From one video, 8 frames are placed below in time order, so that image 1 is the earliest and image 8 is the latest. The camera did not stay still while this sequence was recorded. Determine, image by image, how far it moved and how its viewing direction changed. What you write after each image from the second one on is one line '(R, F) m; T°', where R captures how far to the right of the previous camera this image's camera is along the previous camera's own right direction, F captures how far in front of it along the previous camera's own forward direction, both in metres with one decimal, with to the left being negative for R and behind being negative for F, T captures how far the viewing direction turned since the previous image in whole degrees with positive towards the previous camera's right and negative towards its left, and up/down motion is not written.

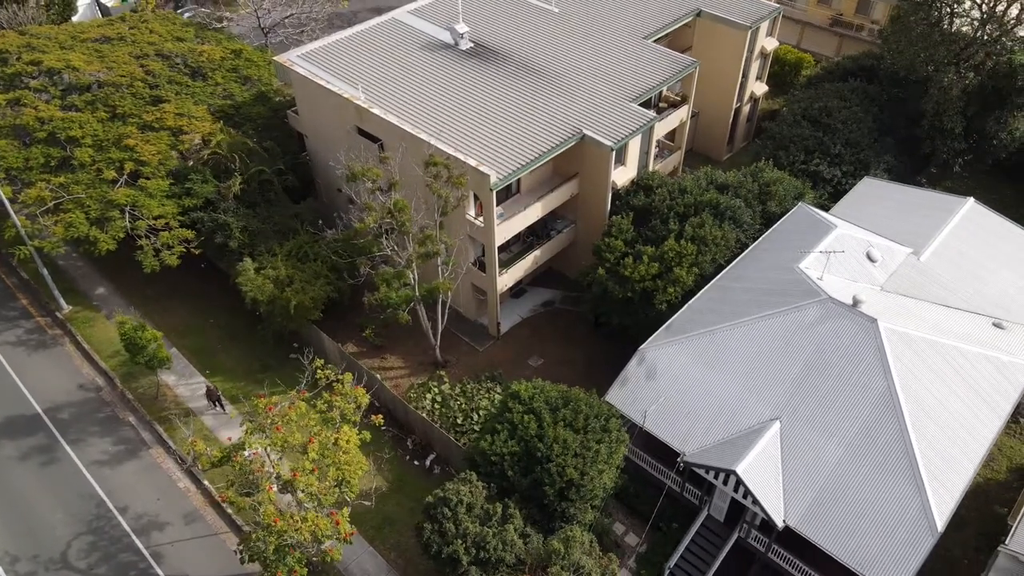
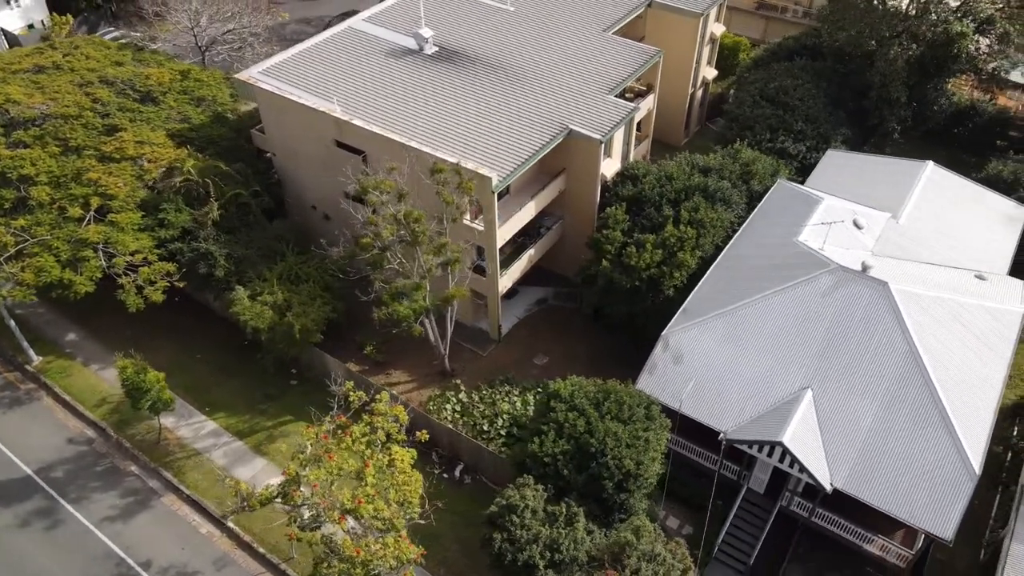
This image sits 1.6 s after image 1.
(-3.4, +0.3) m; +6°
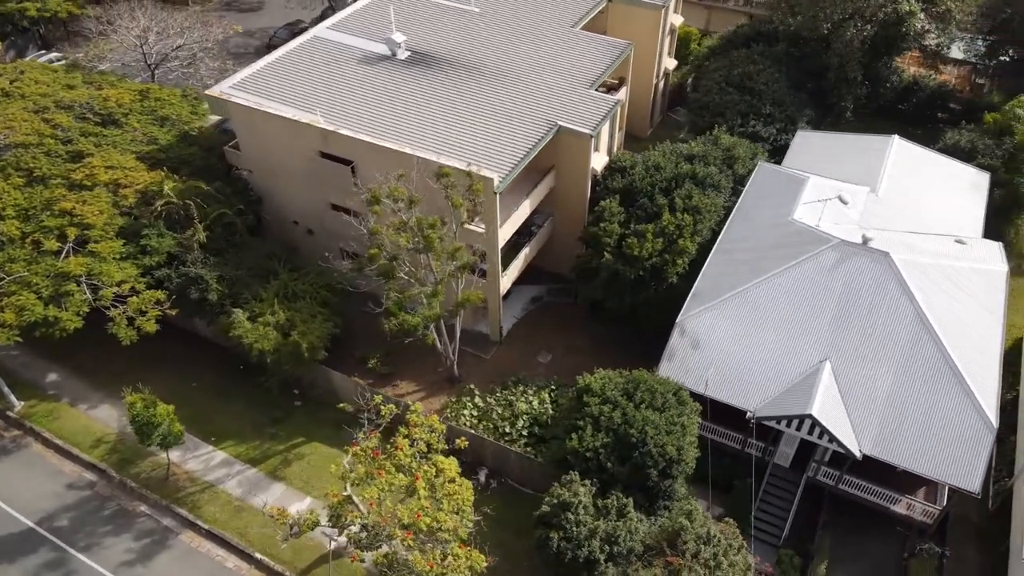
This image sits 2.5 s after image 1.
(-2.7, +0.2) m; +5°
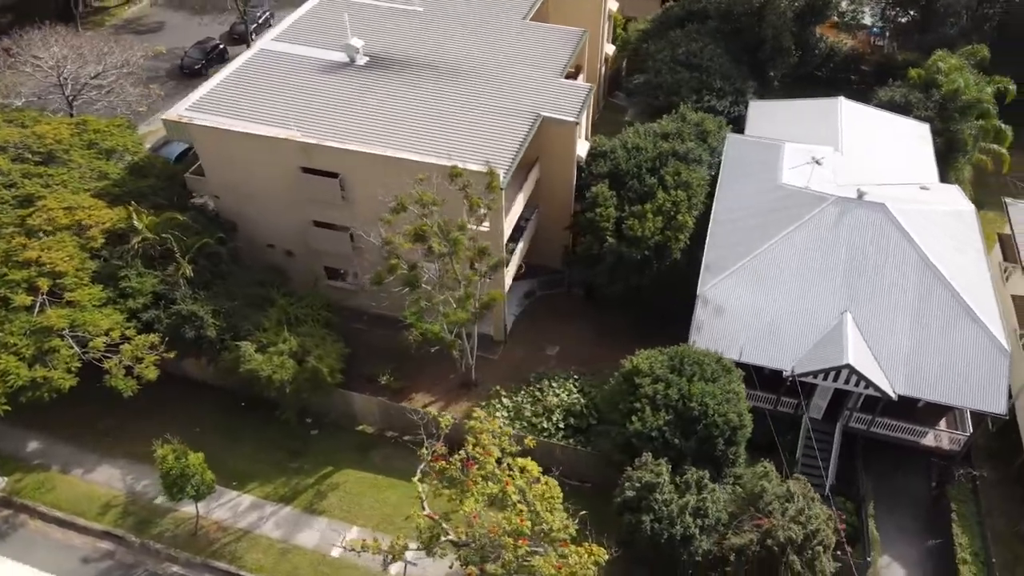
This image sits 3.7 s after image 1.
(-4.3, +0.6) m; +8°
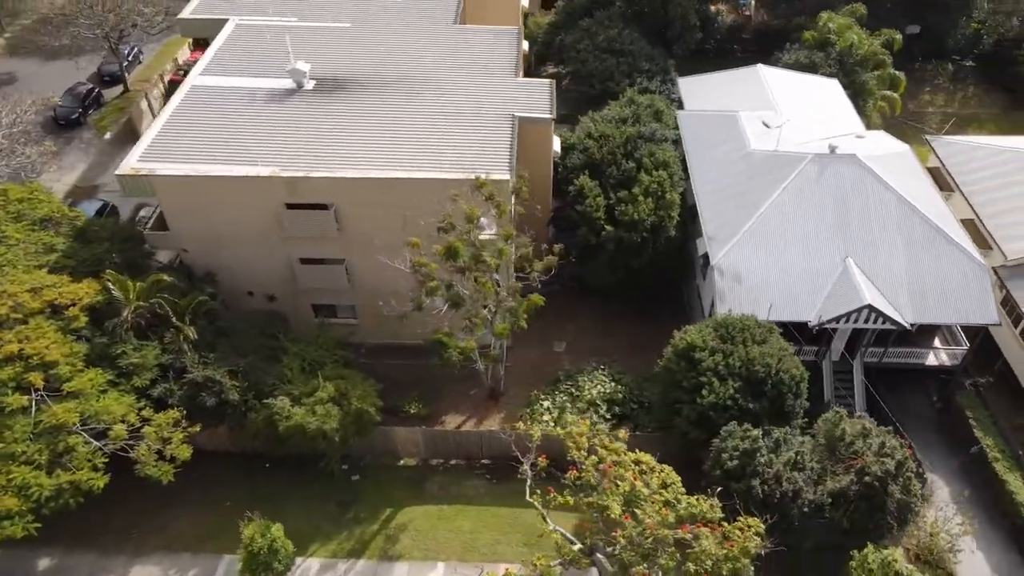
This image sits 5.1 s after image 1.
(-5.8, +0.8) m; +11°
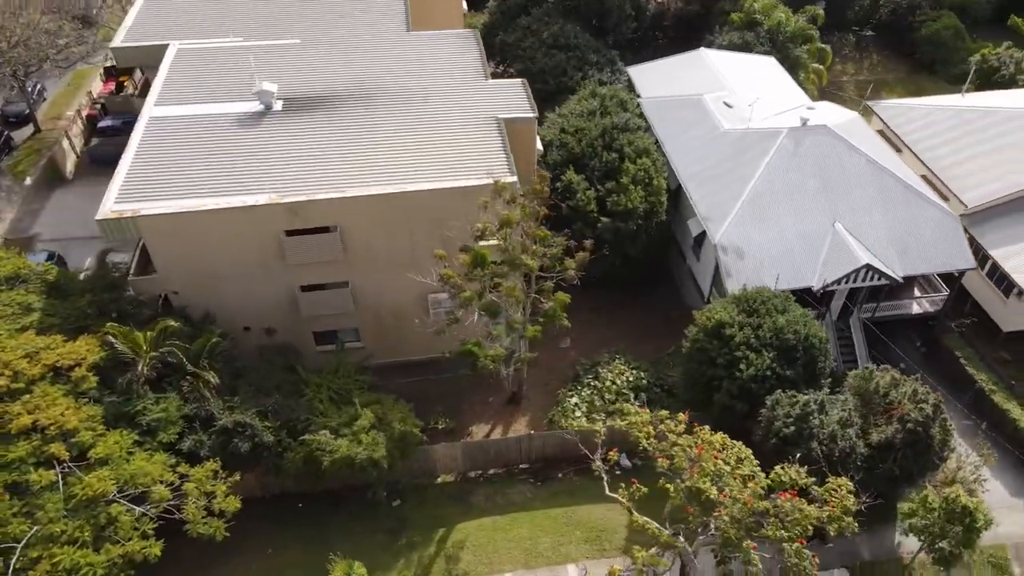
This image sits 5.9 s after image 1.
(-4.1, +0.4) m; +8°
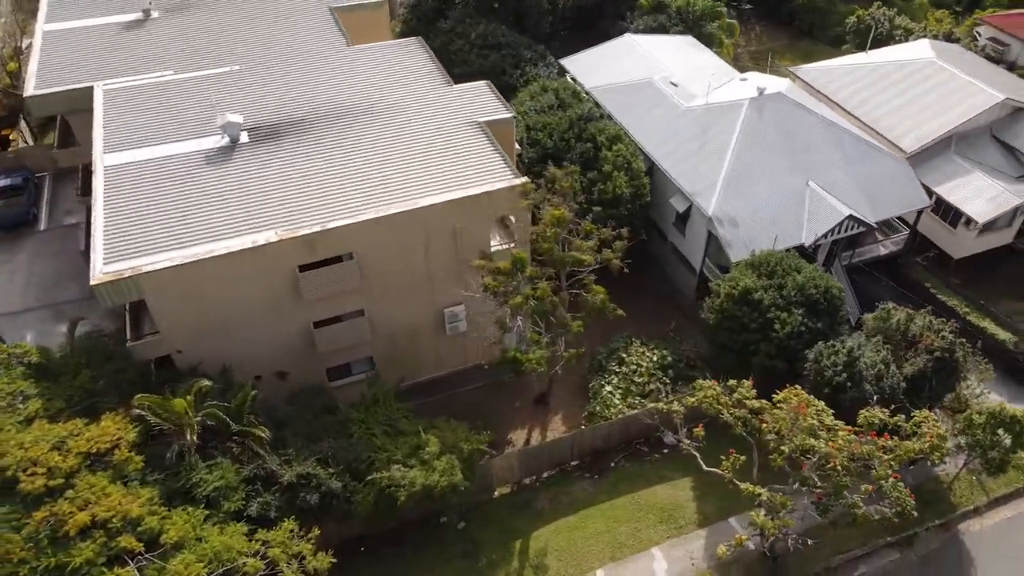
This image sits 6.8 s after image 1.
(-5.2, +0.7) m; +10°
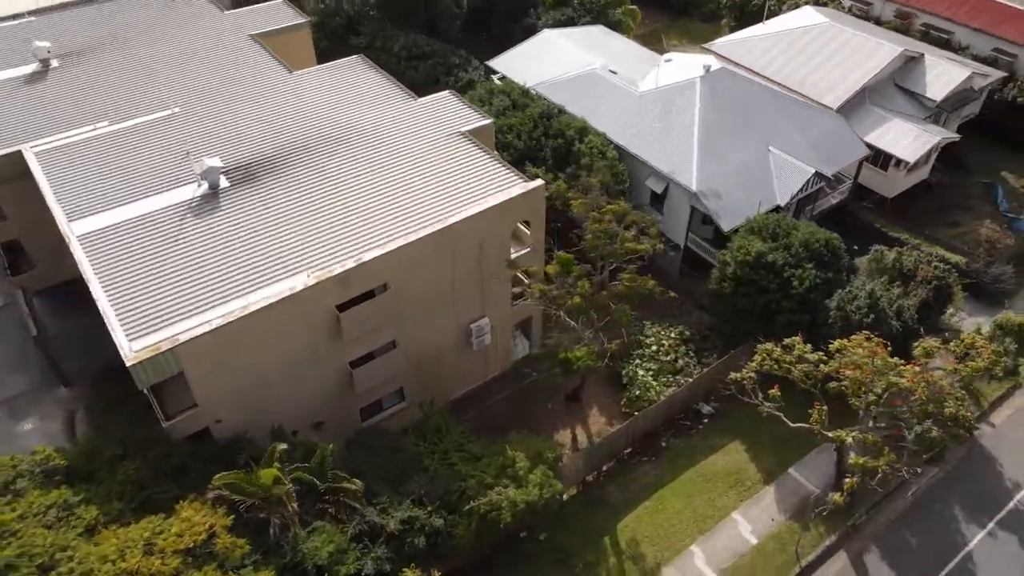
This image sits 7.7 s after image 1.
(-5.8, +0.7) m; +11°
